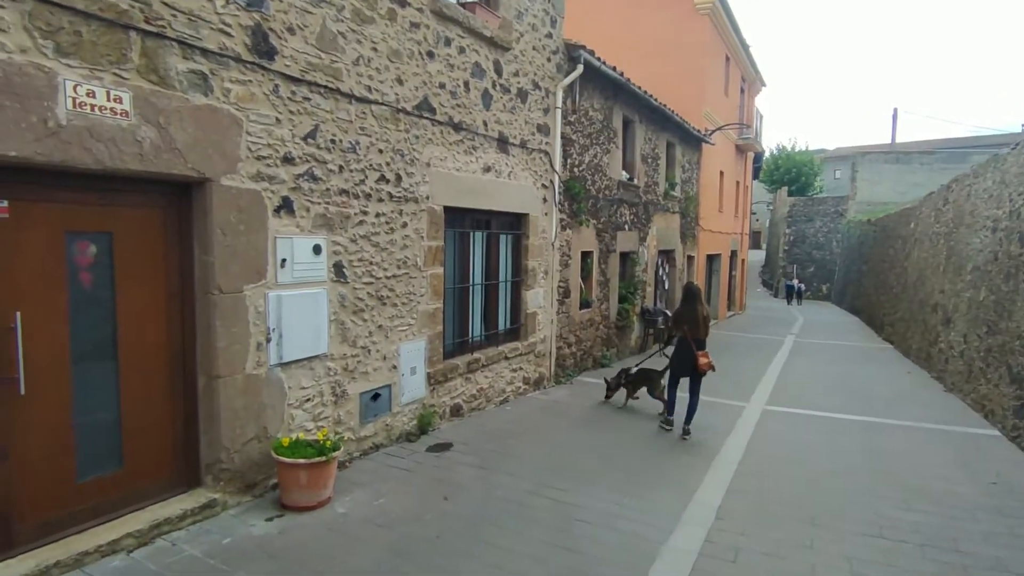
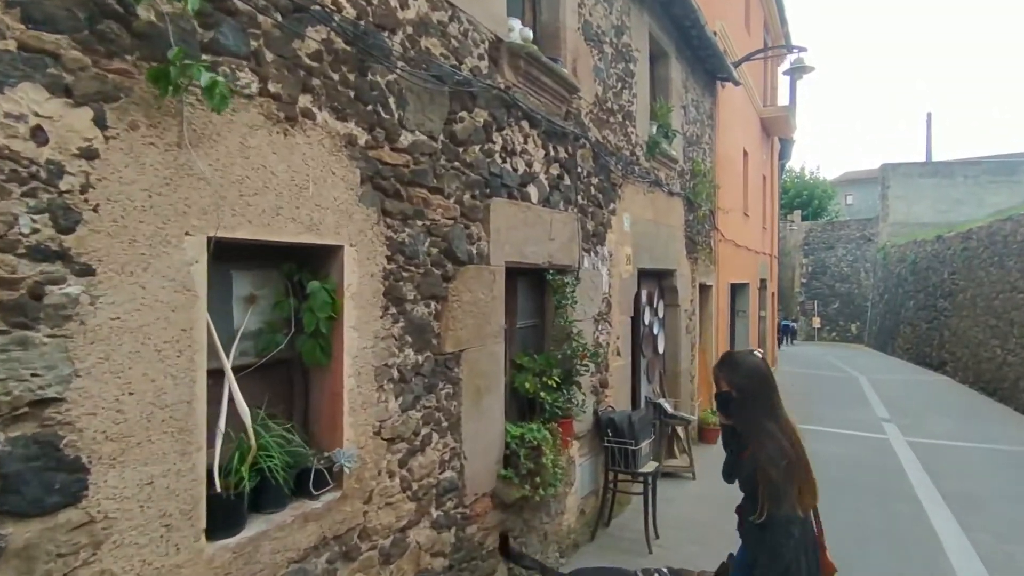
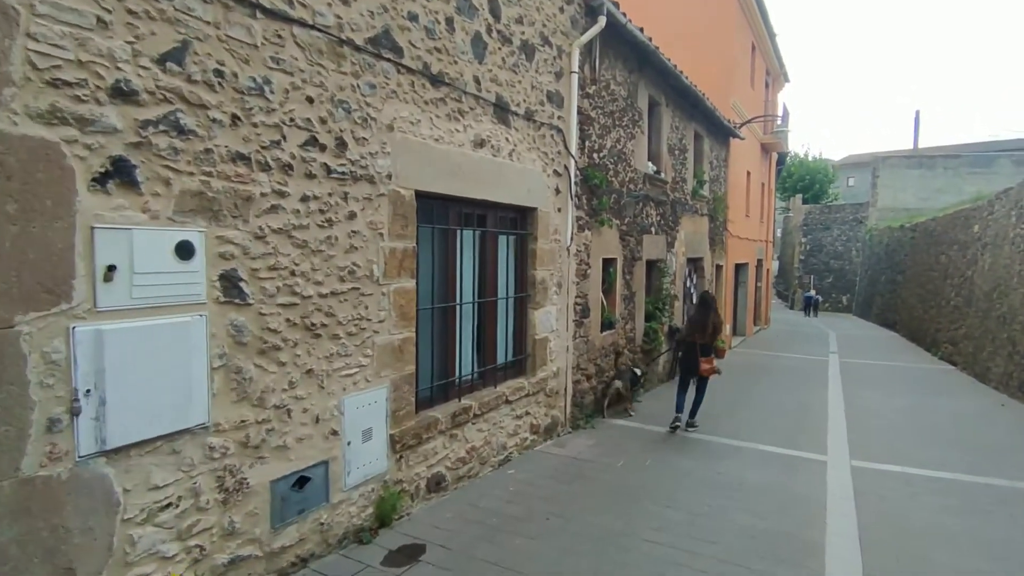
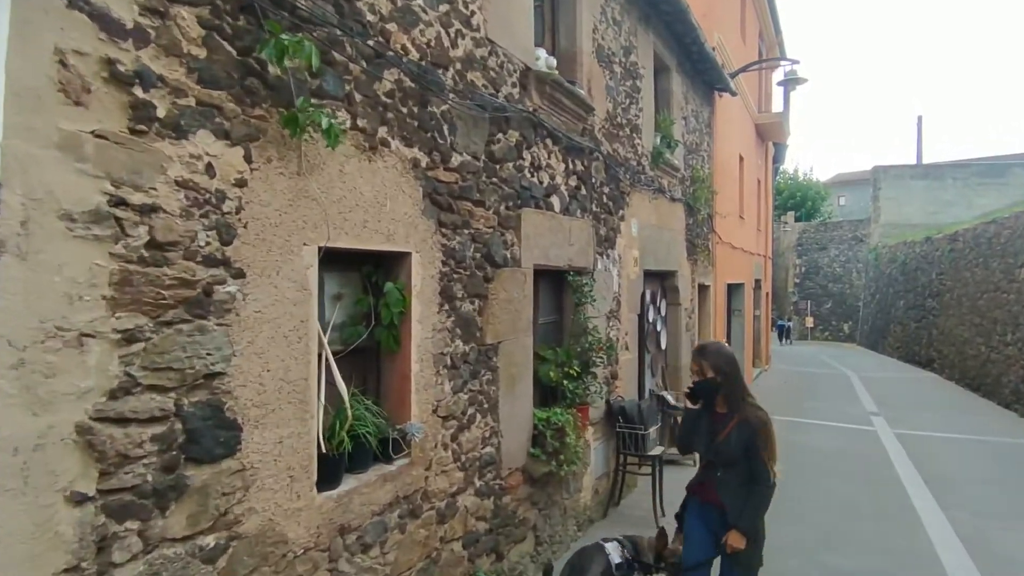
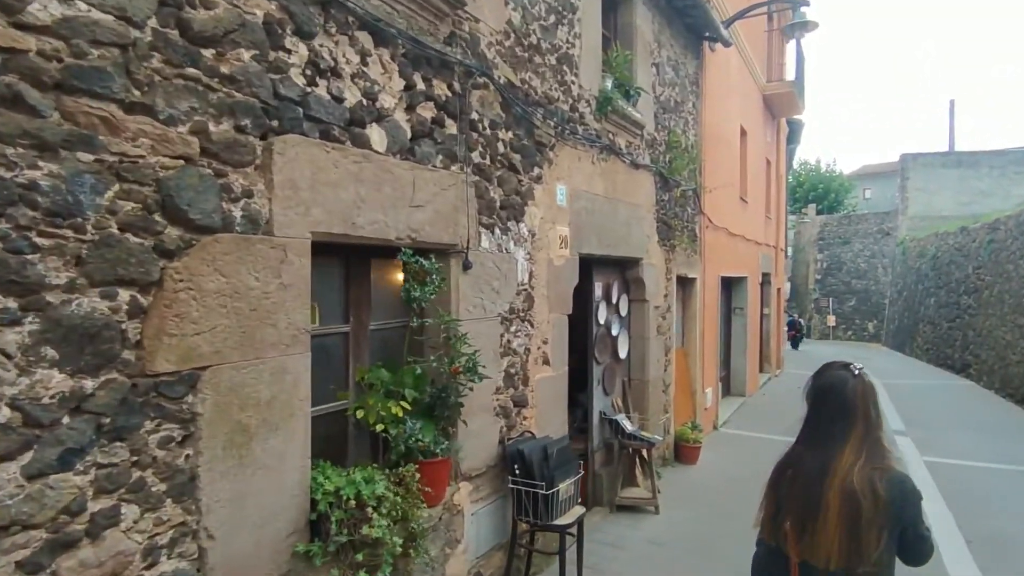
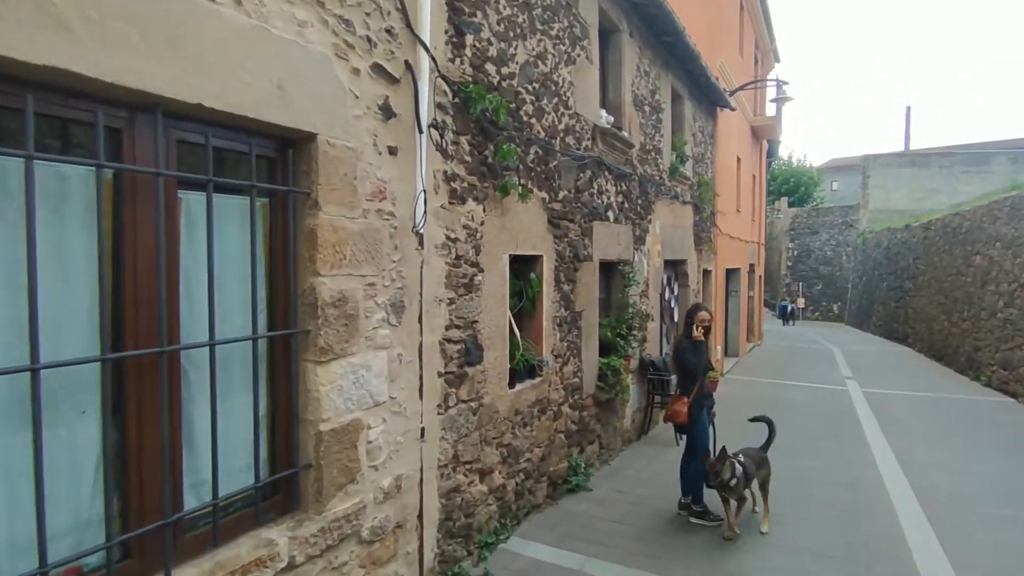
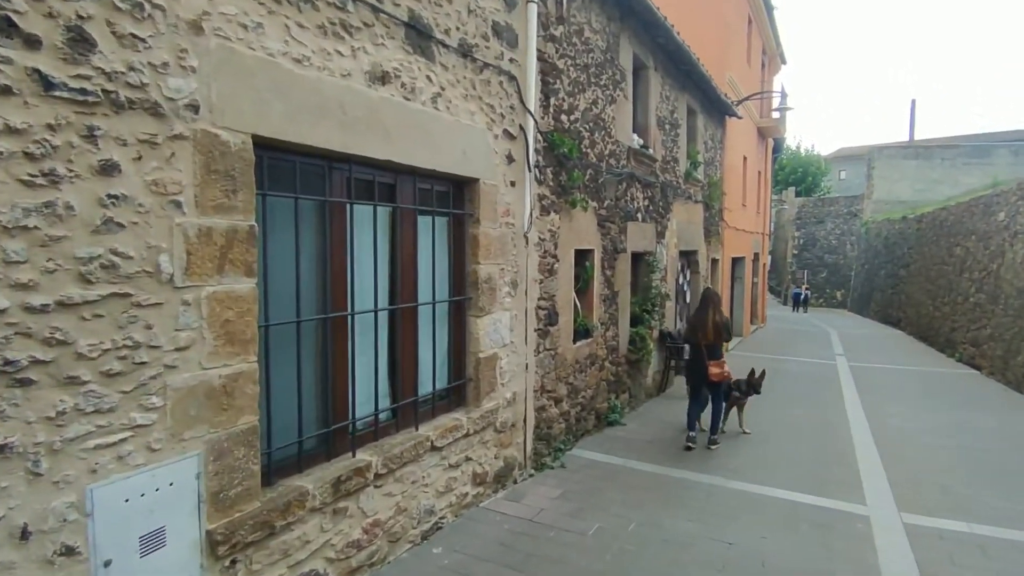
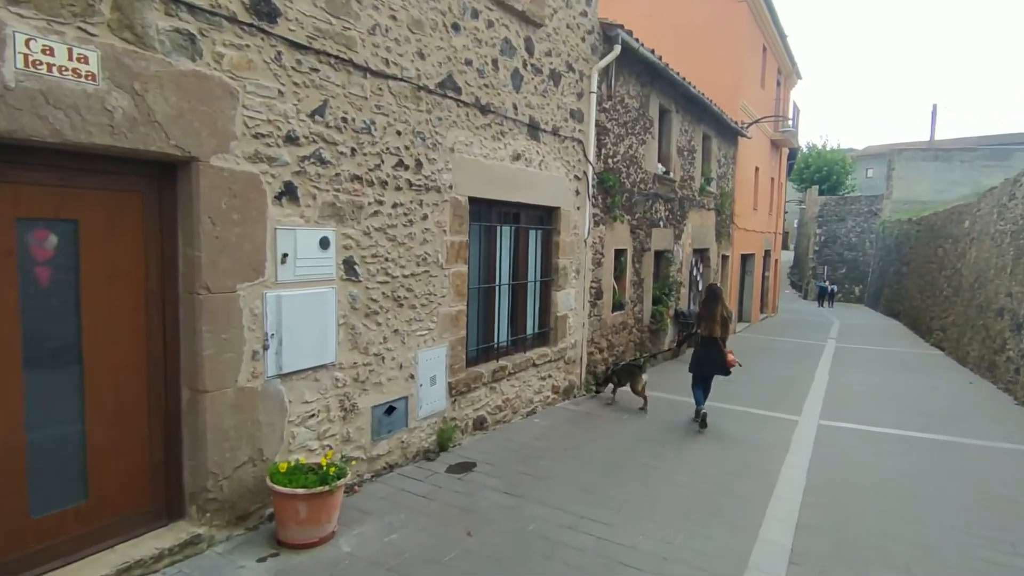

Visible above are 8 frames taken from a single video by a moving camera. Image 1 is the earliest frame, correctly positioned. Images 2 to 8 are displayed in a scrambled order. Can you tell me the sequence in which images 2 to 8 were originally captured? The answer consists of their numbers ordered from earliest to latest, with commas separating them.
8, 3, 7, 6, 4, 2, 5
